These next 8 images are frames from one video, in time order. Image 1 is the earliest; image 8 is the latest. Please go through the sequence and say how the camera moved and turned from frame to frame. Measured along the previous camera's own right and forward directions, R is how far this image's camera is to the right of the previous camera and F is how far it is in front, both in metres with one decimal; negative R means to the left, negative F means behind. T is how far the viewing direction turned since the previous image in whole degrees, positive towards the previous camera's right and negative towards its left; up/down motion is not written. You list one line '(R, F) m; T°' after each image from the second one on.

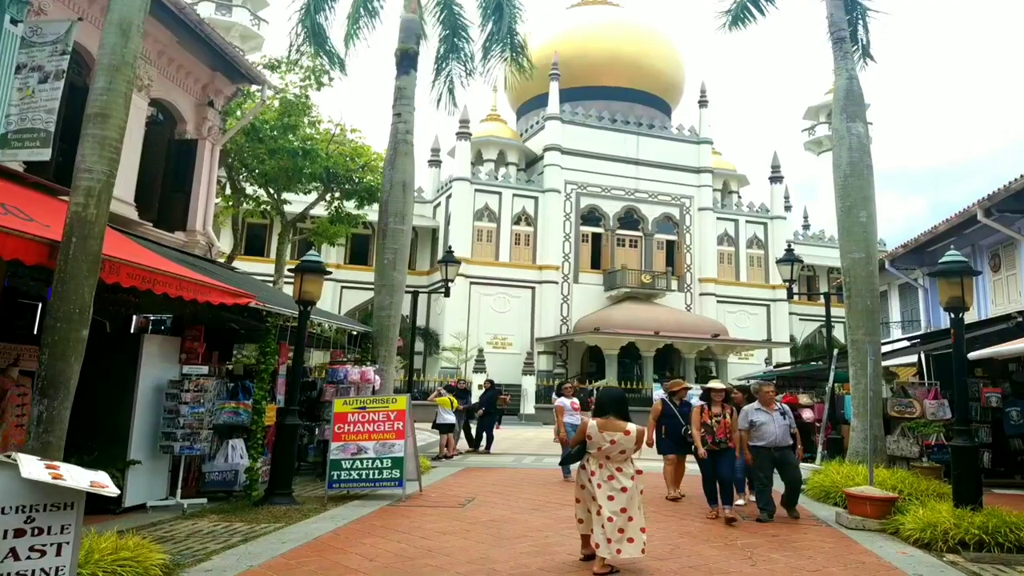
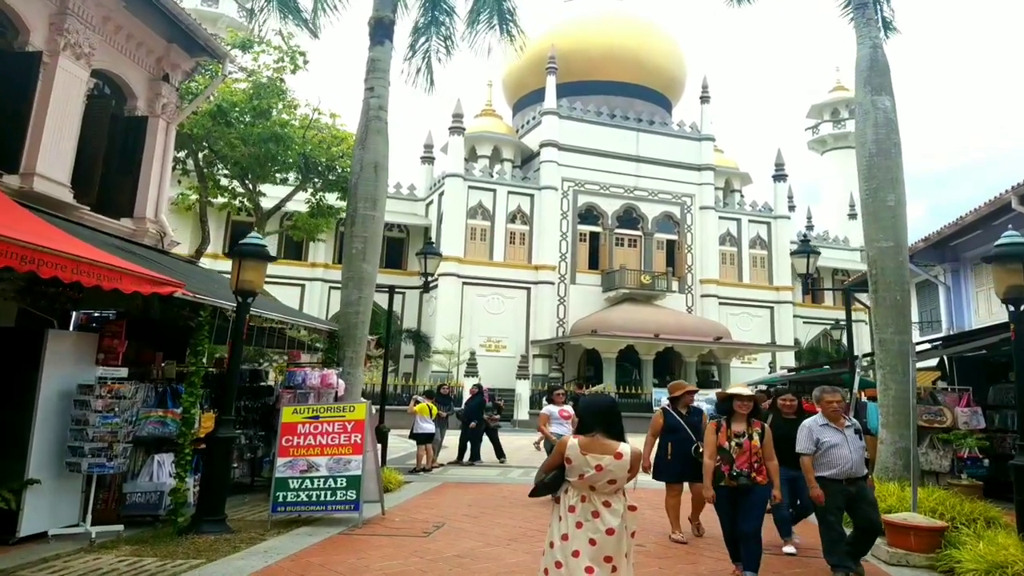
(+0.2, +1.2) m; 0°
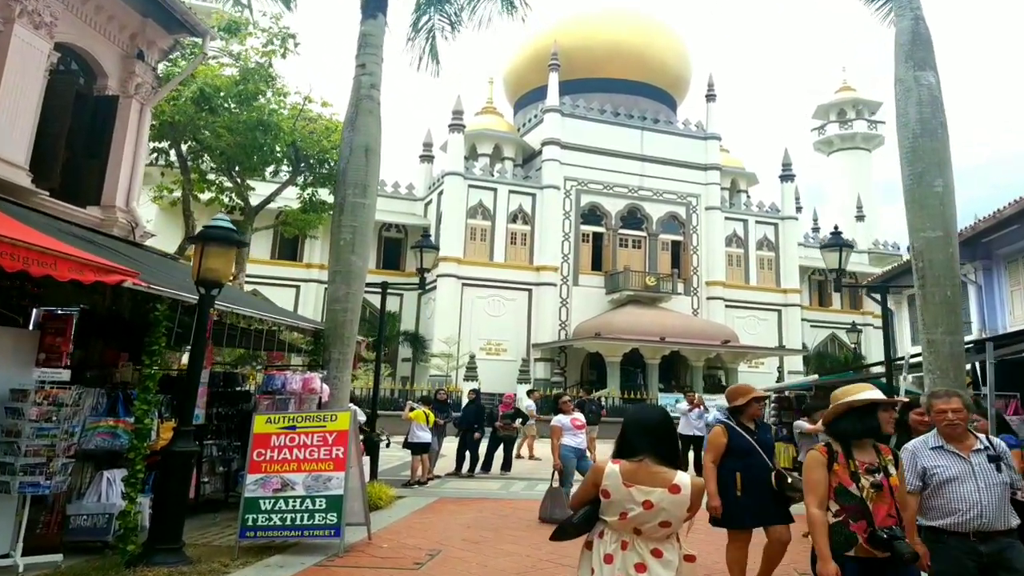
(-0.1, +0.9) m; 0°
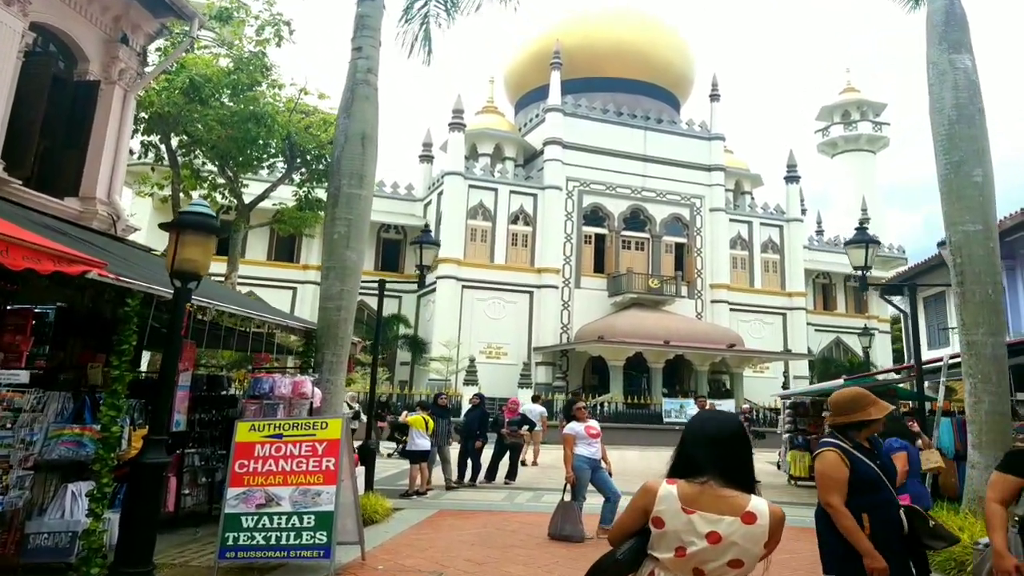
(-0.1, +0.6) m; 0°
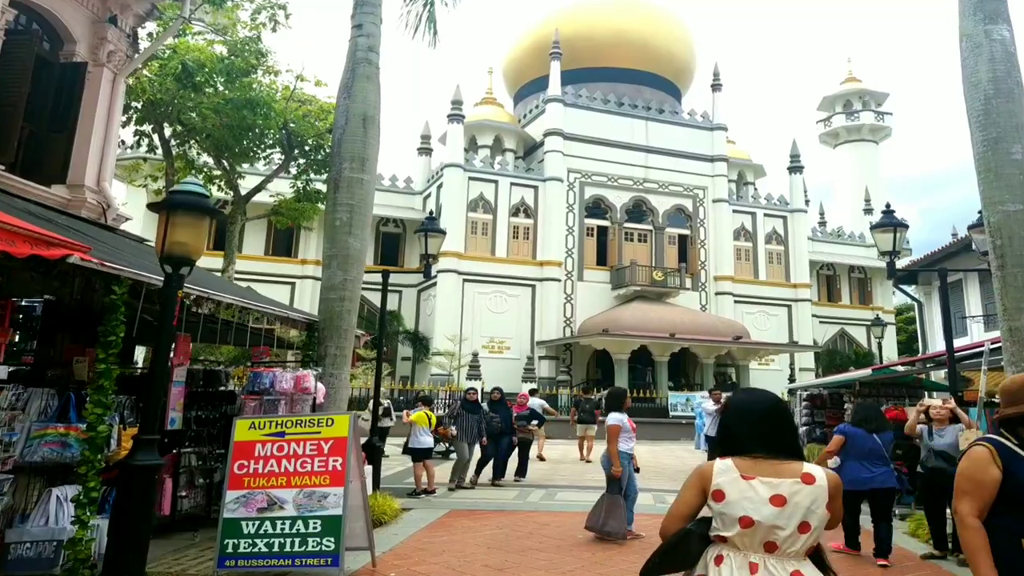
(-0.2, +0.4) m; 0°
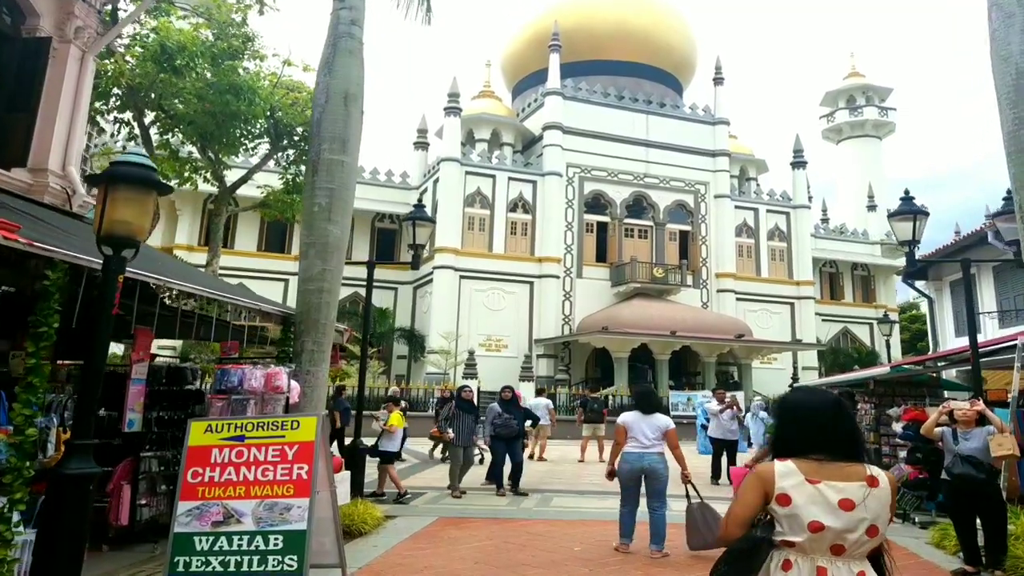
(+0.1, +0.6) m; 0°
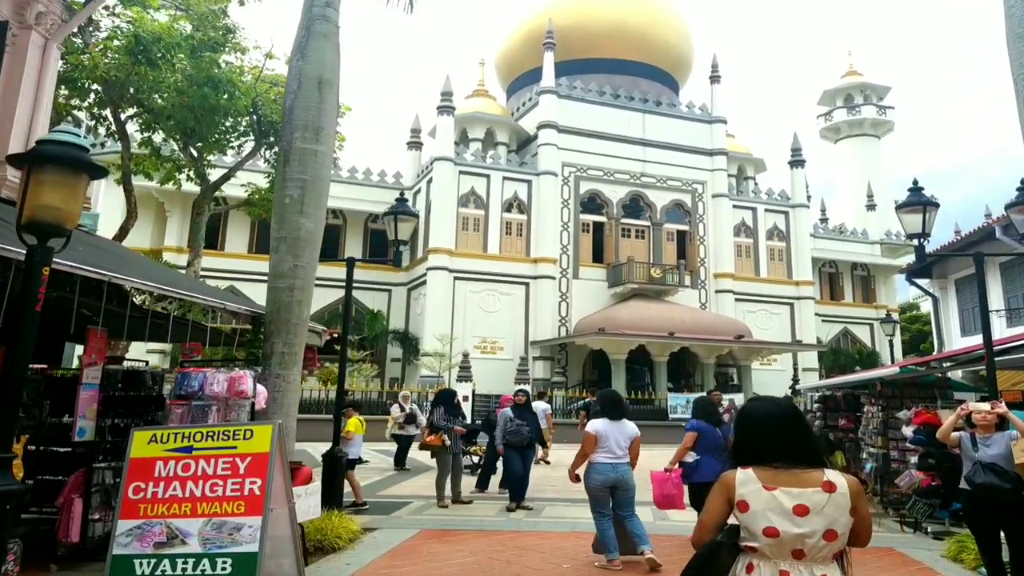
(+0.1, +0.5) m; 0°
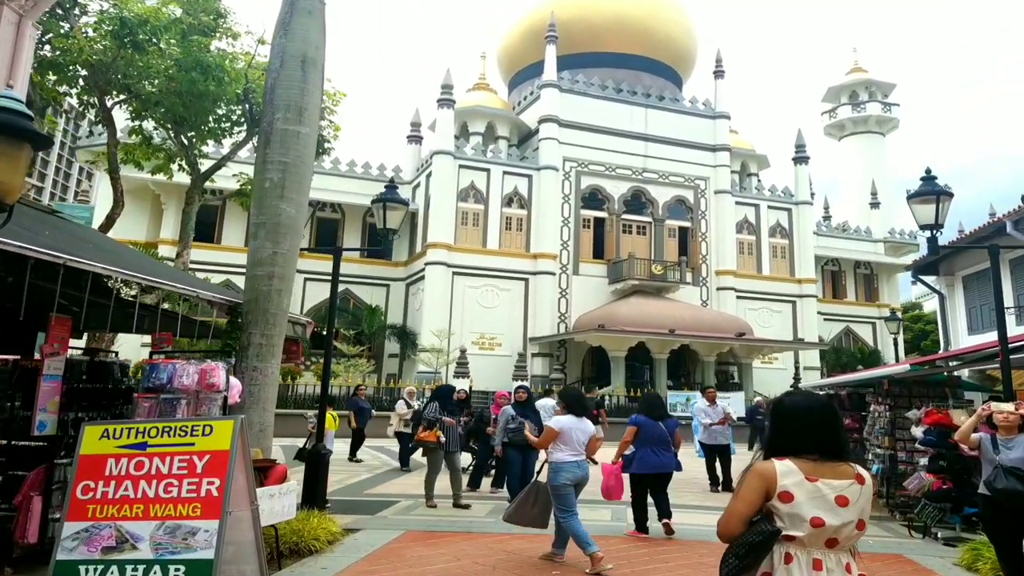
(+0.1, +0.3) m; 0°
